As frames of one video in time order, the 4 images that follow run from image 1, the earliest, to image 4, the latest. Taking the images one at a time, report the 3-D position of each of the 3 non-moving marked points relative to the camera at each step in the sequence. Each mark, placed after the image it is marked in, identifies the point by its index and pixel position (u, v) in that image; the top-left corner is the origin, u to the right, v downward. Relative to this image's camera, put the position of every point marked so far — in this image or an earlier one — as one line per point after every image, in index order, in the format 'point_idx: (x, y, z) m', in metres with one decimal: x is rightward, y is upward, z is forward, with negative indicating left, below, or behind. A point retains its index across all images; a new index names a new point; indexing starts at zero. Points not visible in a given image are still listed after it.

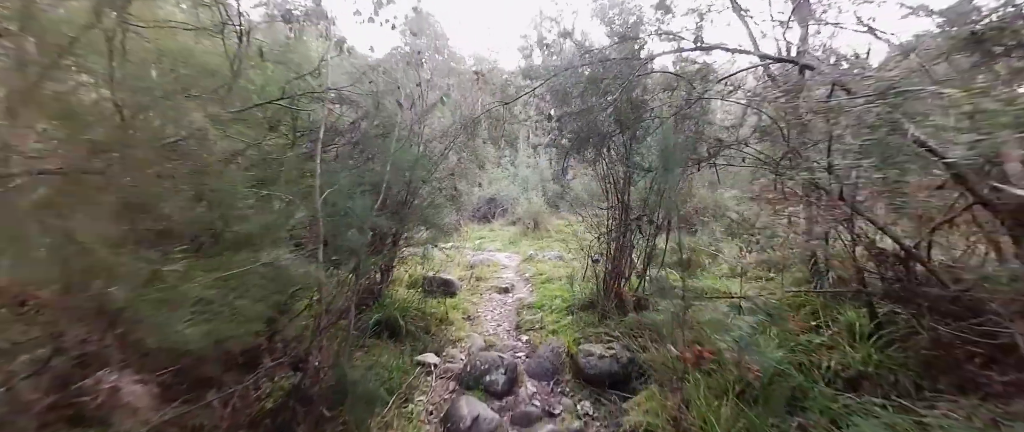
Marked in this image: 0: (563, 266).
0: (+0.7, -0.7, +5.3) m
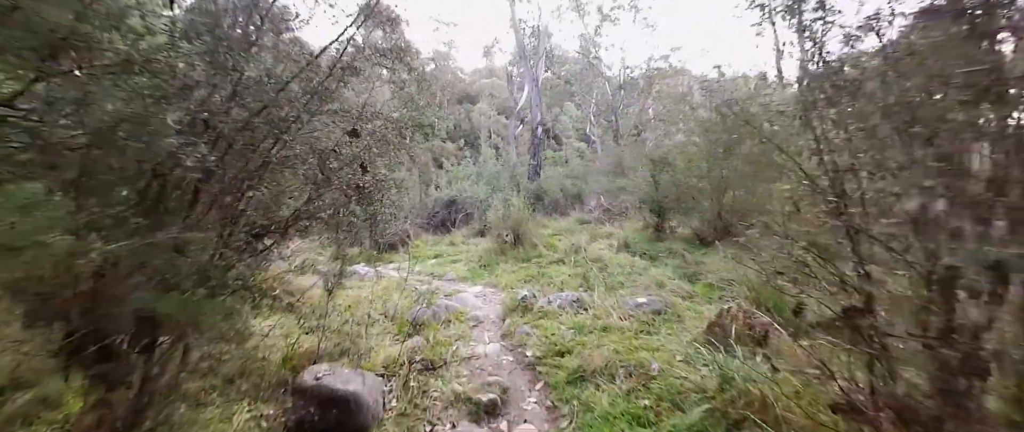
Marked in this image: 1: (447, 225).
0: (+0.6, -0.8, +2.8) m
1: (-1.5, -0.2, +8.6) m
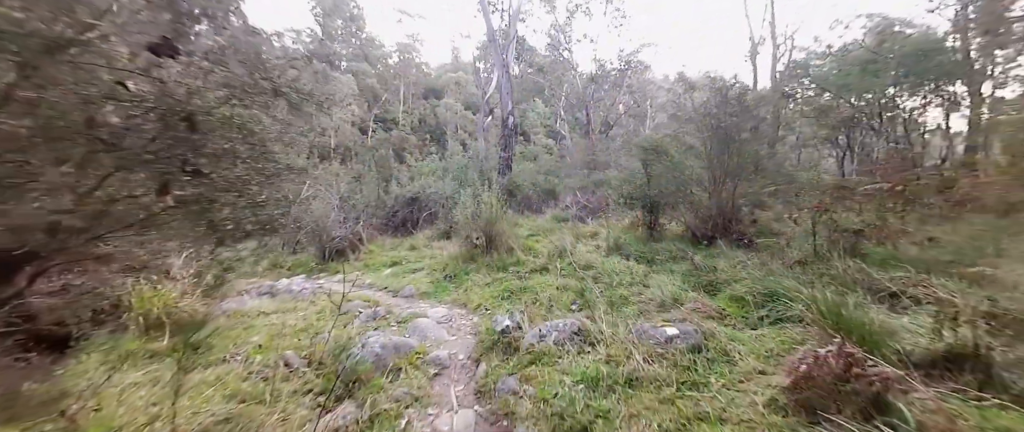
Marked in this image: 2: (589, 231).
0: (+0.5, -0.8, +2.0) m
1: (-2.1, -0.2, +7.6) m
2: (+1.1, -0.2, +5.5) m
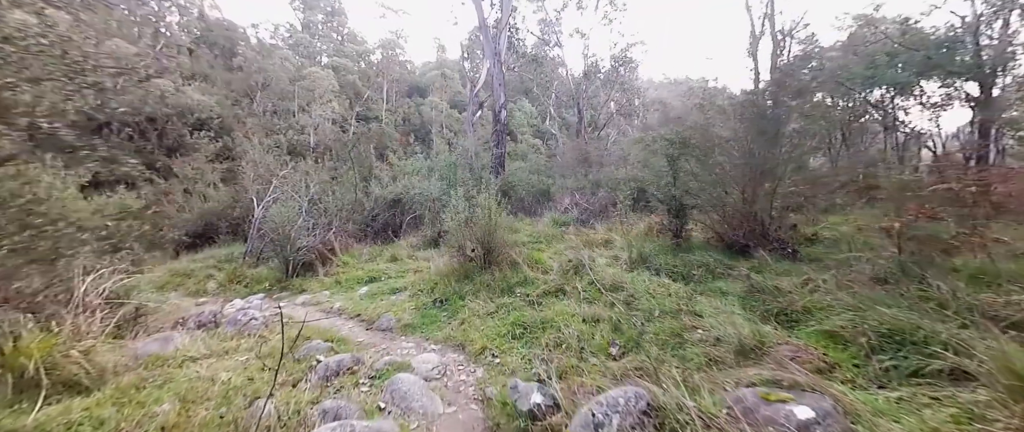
0: (+0.6, -0.8, +1.2) m
1: (-2.2, -0.3, +6.7) m
2: (+1.1, -0.3, +4.8) m
